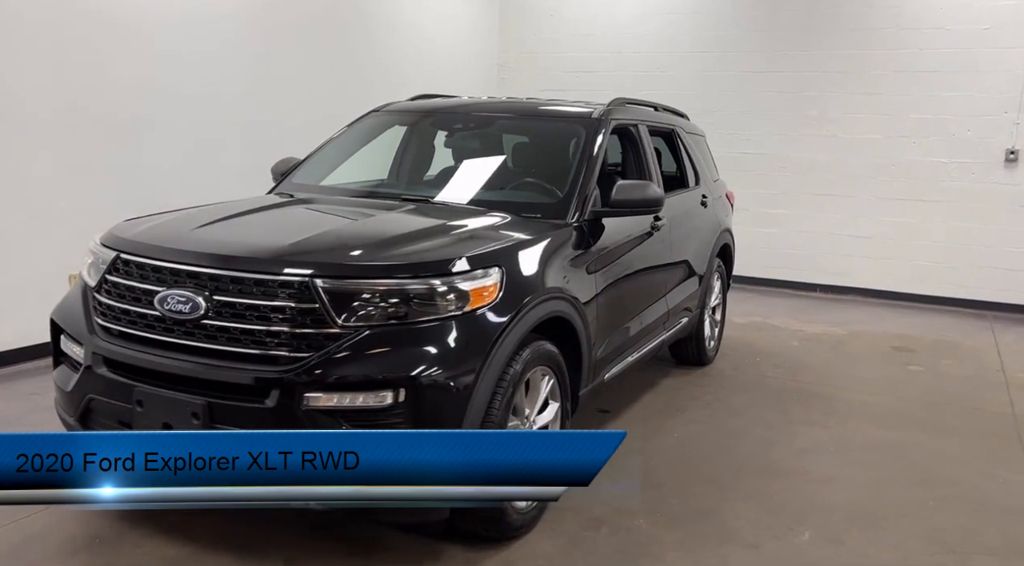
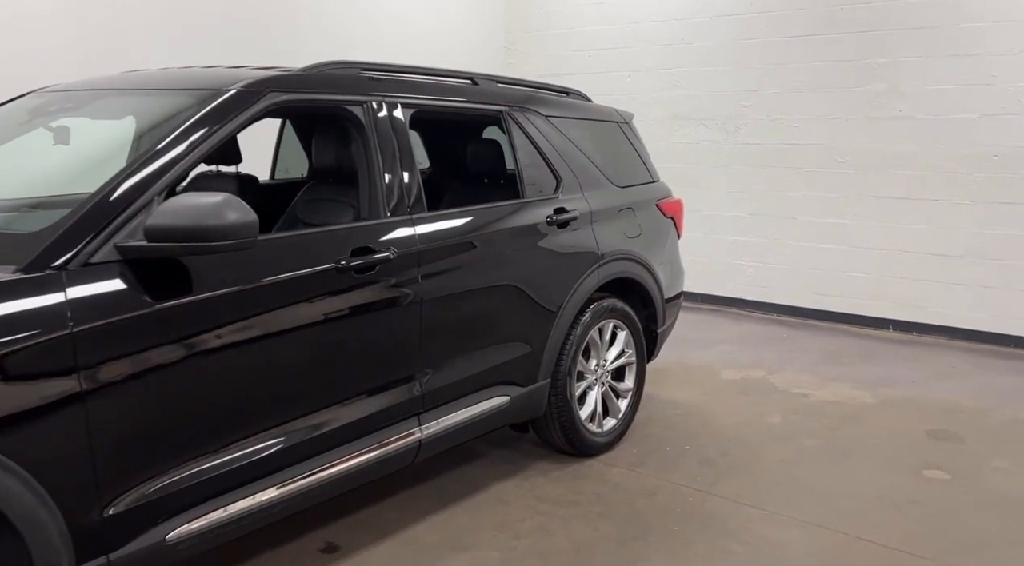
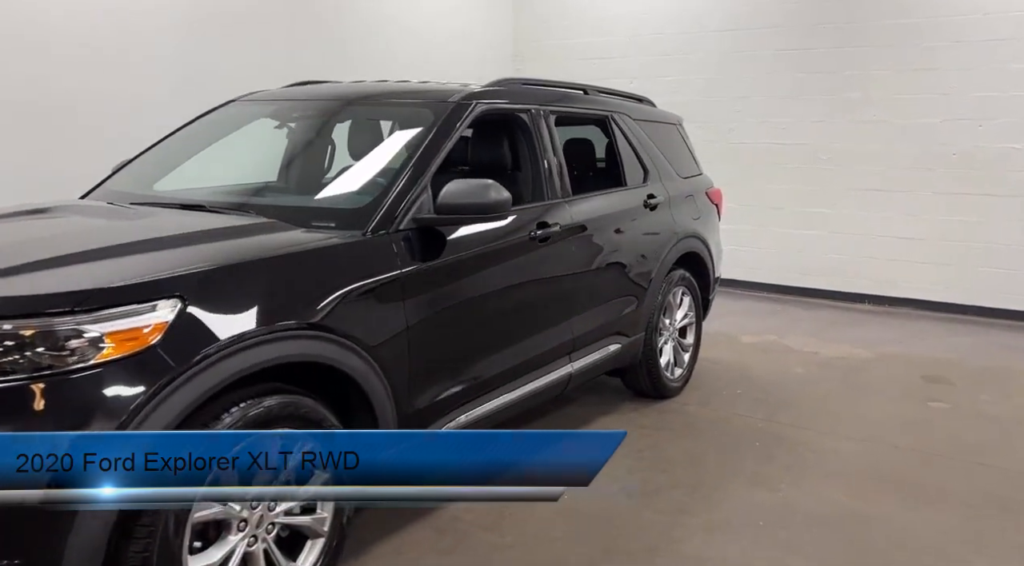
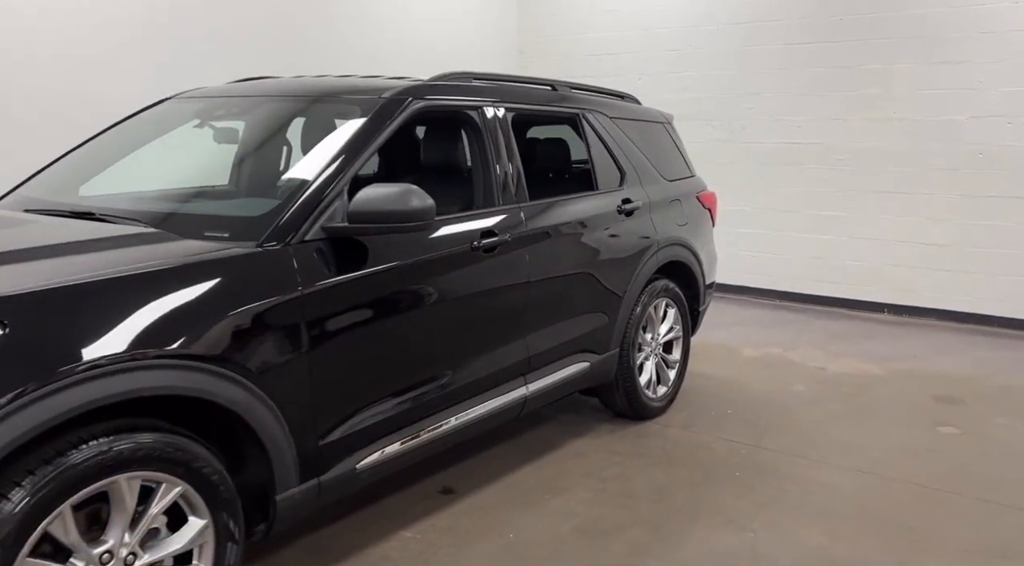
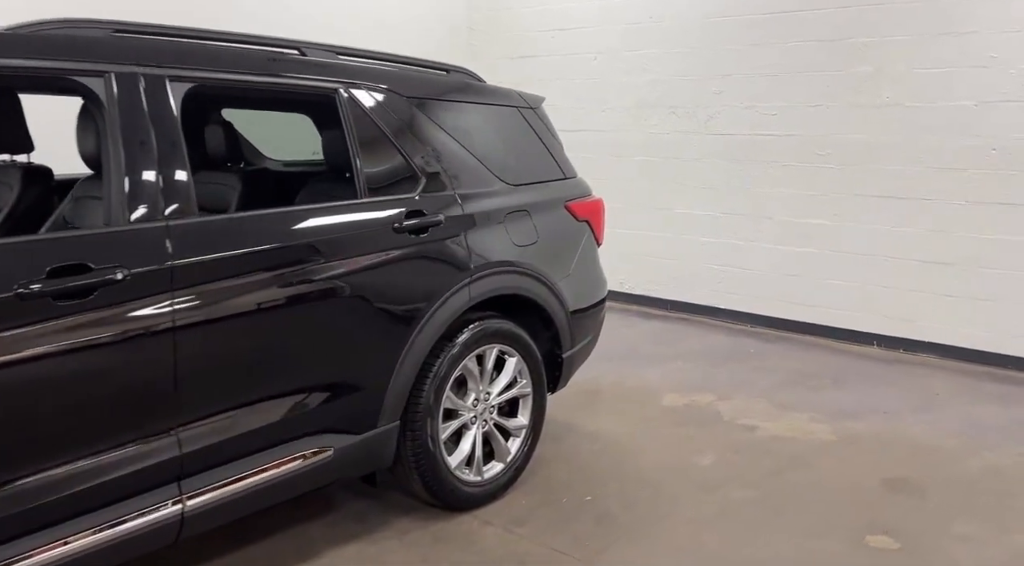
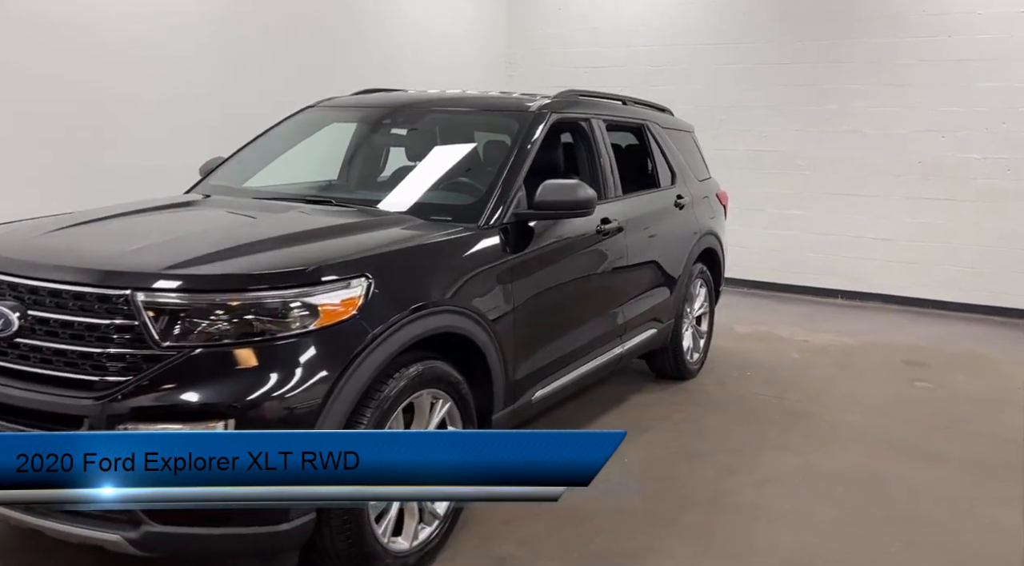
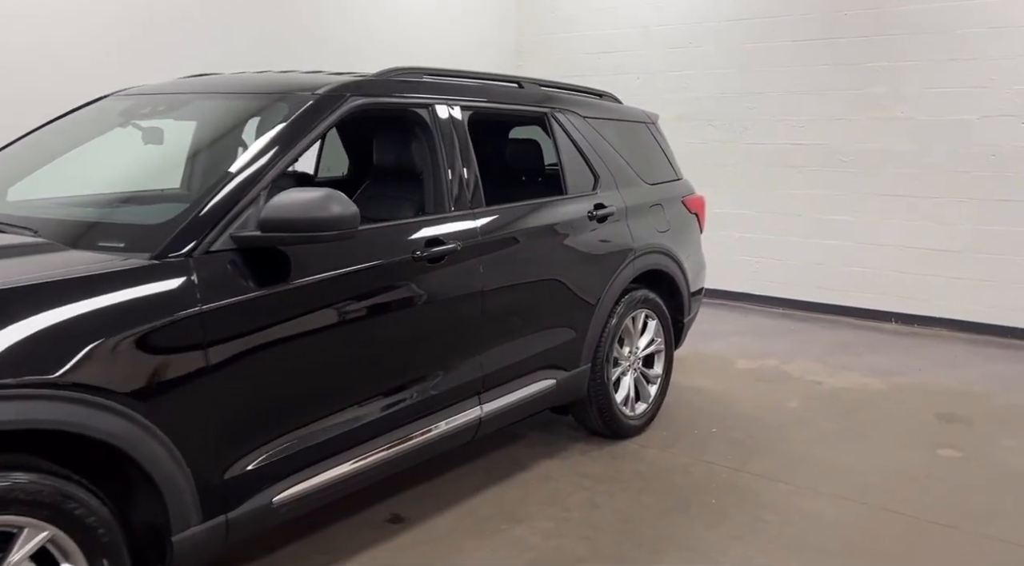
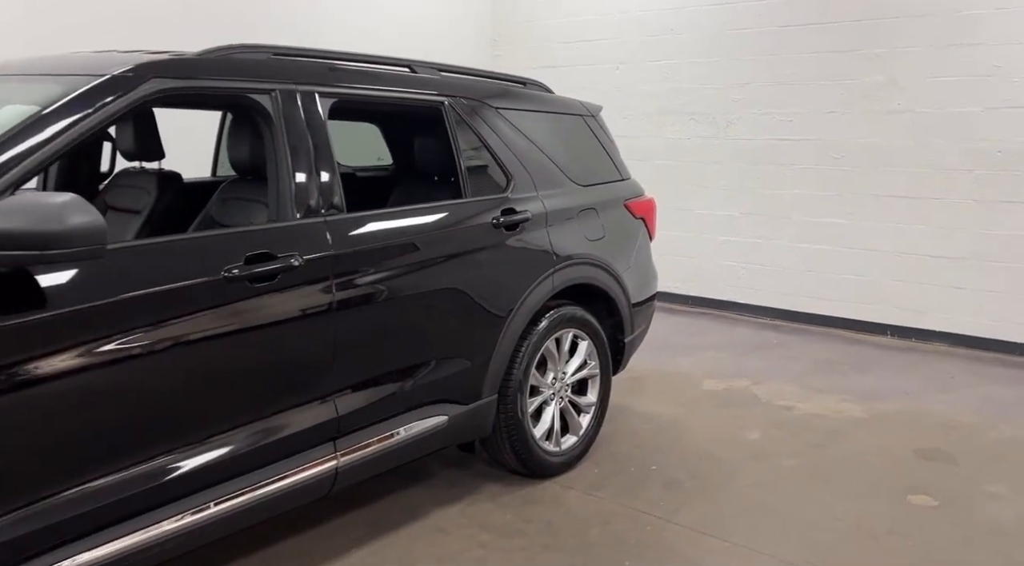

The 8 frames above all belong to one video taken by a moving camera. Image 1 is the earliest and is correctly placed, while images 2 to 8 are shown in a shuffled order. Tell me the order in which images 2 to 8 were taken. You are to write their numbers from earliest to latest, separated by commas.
6, 3, 4, 7, 2, 8, 5
